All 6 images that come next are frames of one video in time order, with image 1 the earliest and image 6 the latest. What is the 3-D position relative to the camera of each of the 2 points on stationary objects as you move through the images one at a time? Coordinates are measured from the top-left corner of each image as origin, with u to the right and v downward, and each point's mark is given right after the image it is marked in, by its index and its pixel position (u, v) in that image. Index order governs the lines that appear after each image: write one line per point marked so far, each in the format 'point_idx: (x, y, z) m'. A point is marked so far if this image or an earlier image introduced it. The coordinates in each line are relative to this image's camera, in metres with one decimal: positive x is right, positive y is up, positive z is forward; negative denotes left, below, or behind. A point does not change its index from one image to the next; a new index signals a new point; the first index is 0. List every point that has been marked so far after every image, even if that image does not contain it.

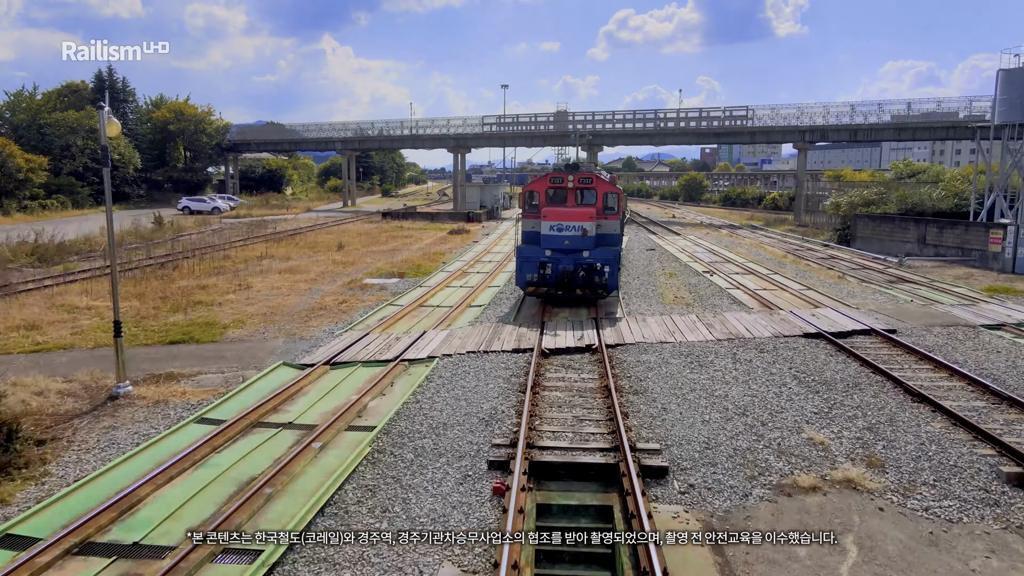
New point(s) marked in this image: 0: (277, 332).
0: (-4.1, -0.8, +12.3) m
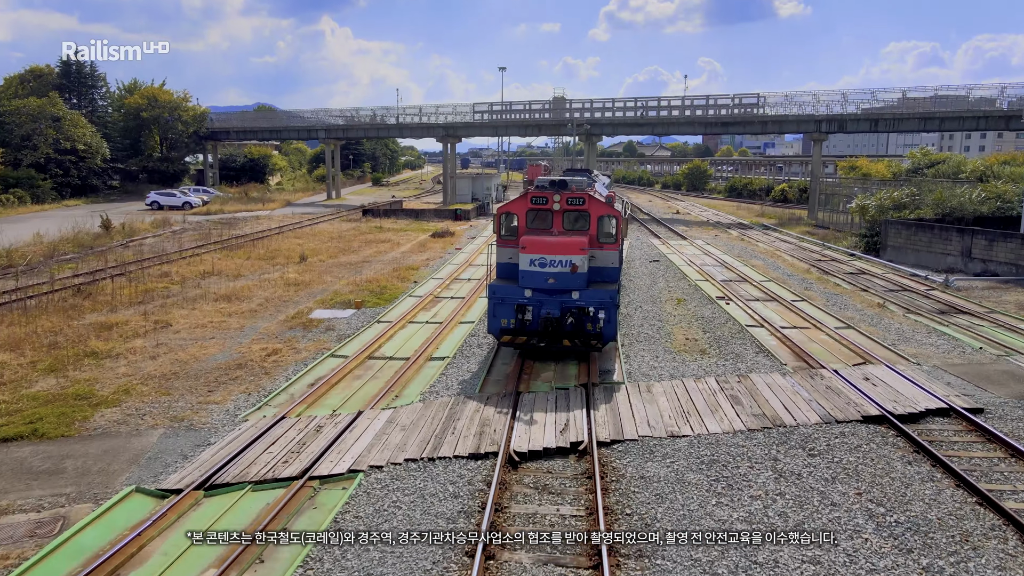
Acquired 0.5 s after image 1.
0: (-4.5, -1.6, +9.3) m
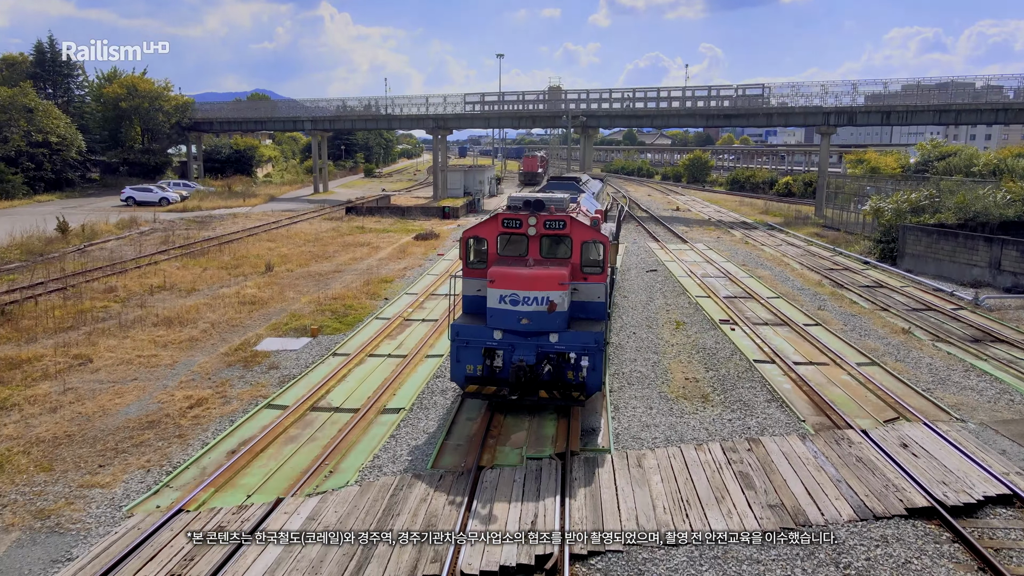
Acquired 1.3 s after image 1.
0: (-5.0, -2.2, +7.4) m
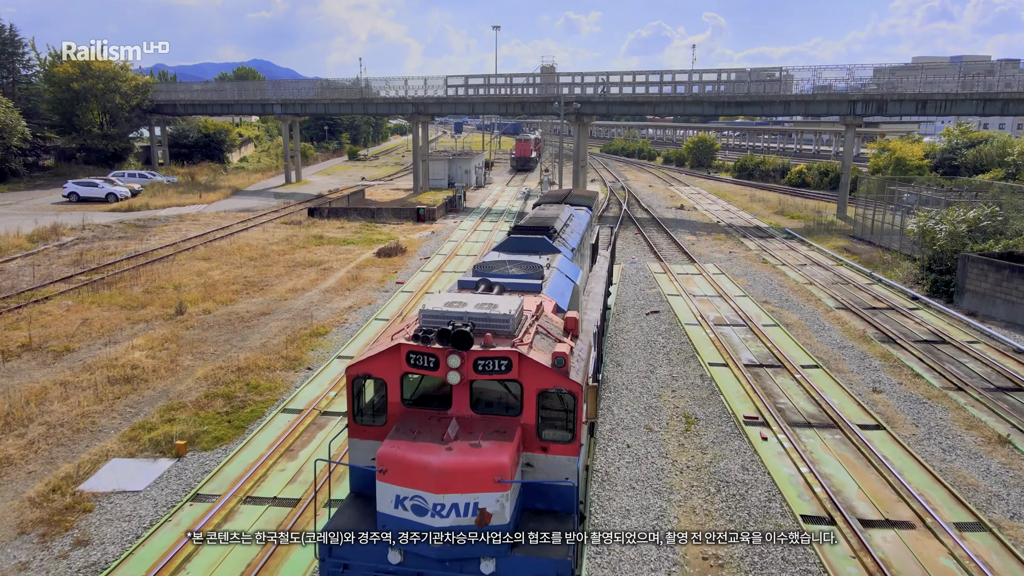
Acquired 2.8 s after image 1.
0: (-5.8, -3.9, +3.4) m
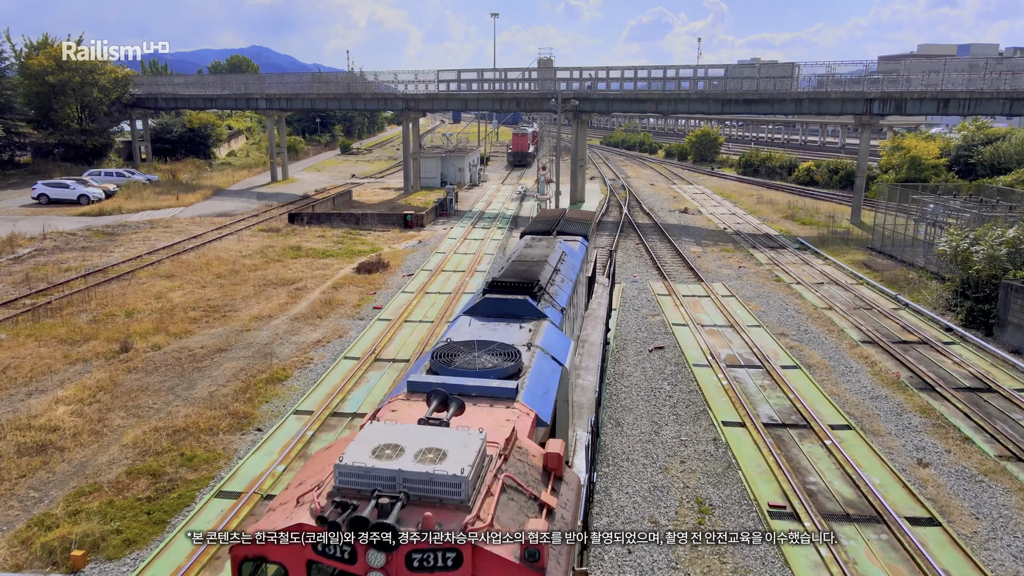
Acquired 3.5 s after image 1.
0: (-6.1, -4.8, +1.5) m
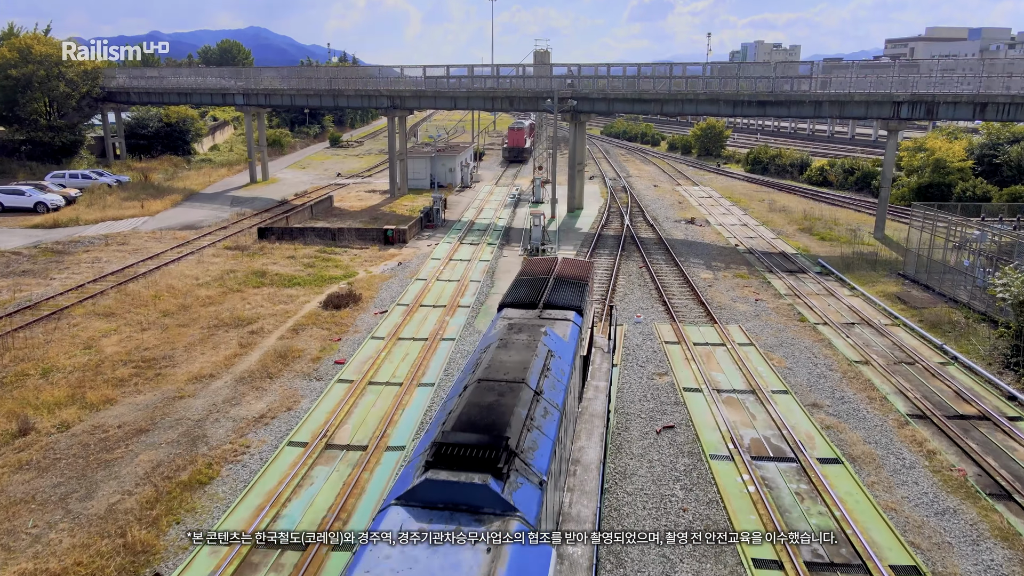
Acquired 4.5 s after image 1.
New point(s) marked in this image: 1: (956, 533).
0: (-6.4, -6.4, -1.0) m
1: (+6.2, -3.4, +10.0) m
